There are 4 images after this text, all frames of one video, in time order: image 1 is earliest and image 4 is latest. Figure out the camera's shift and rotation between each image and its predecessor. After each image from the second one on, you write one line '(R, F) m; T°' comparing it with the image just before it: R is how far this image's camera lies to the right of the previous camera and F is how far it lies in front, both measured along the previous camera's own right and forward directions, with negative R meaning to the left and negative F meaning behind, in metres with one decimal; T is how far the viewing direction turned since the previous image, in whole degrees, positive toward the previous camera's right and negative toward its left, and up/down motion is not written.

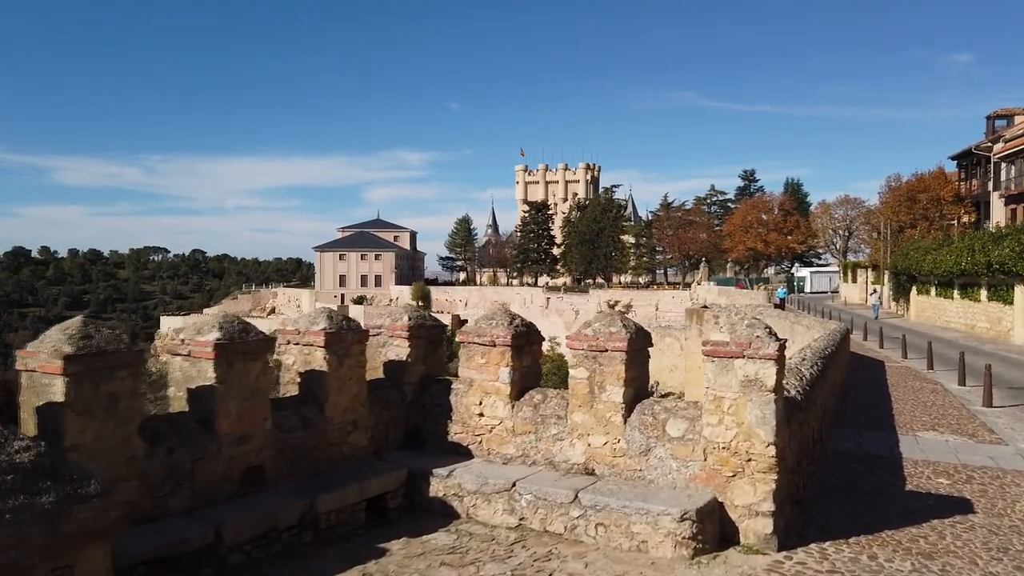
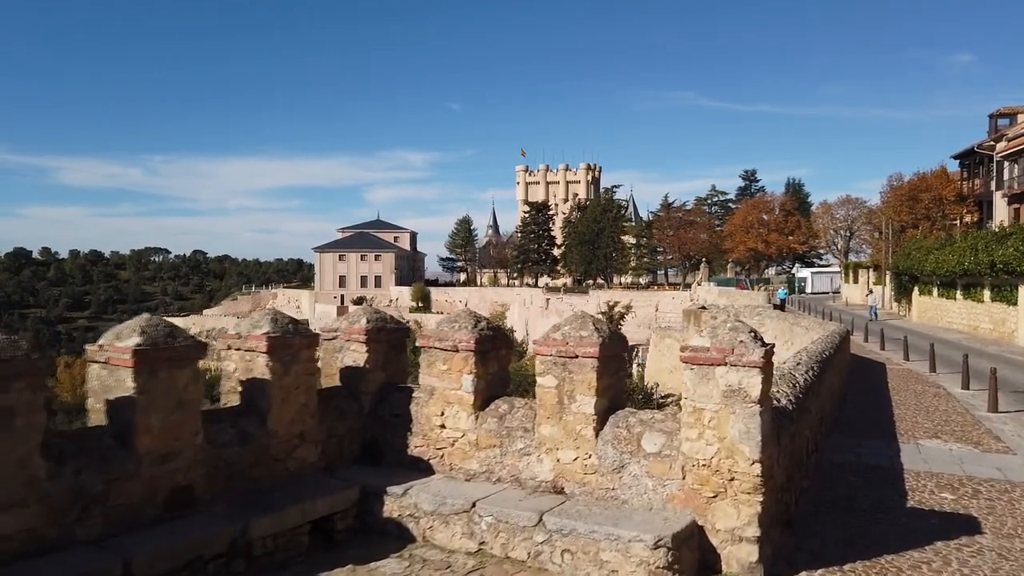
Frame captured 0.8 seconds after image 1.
(+0.3, +0.5) m; 0°
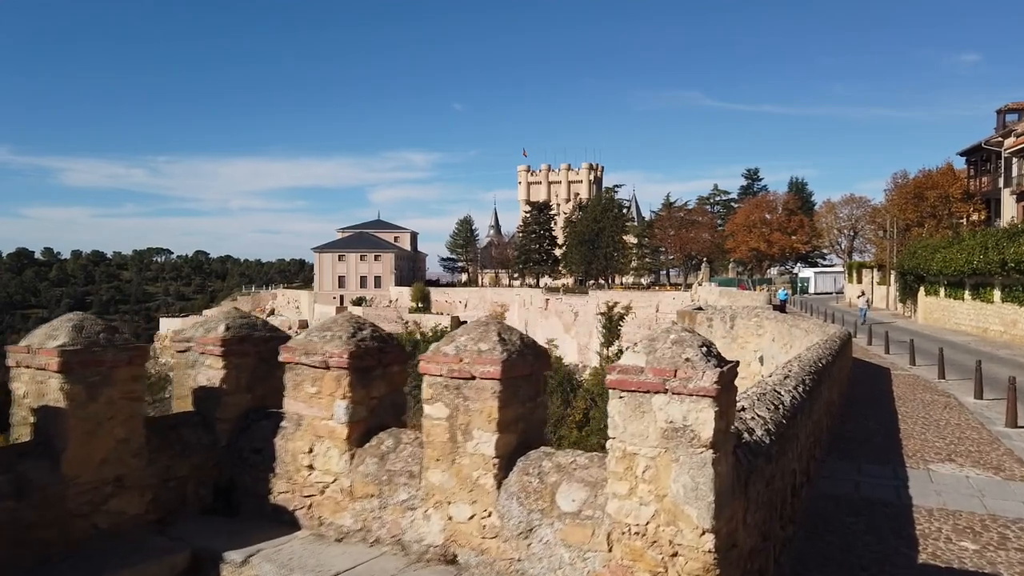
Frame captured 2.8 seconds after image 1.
(+0.7, +1.3) m; 0°
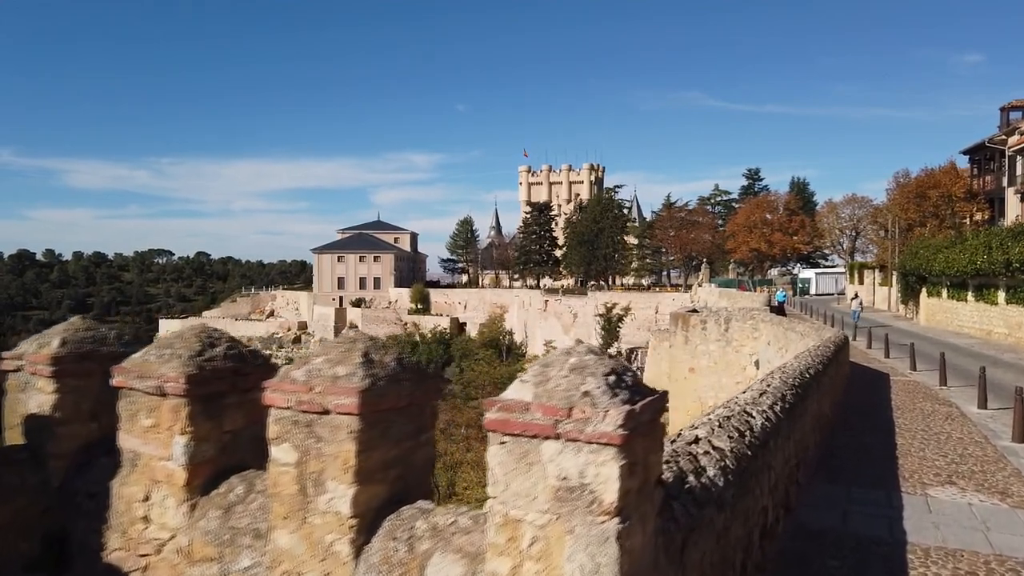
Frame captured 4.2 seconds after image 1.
(+0.5, +0.8) m; 0°
